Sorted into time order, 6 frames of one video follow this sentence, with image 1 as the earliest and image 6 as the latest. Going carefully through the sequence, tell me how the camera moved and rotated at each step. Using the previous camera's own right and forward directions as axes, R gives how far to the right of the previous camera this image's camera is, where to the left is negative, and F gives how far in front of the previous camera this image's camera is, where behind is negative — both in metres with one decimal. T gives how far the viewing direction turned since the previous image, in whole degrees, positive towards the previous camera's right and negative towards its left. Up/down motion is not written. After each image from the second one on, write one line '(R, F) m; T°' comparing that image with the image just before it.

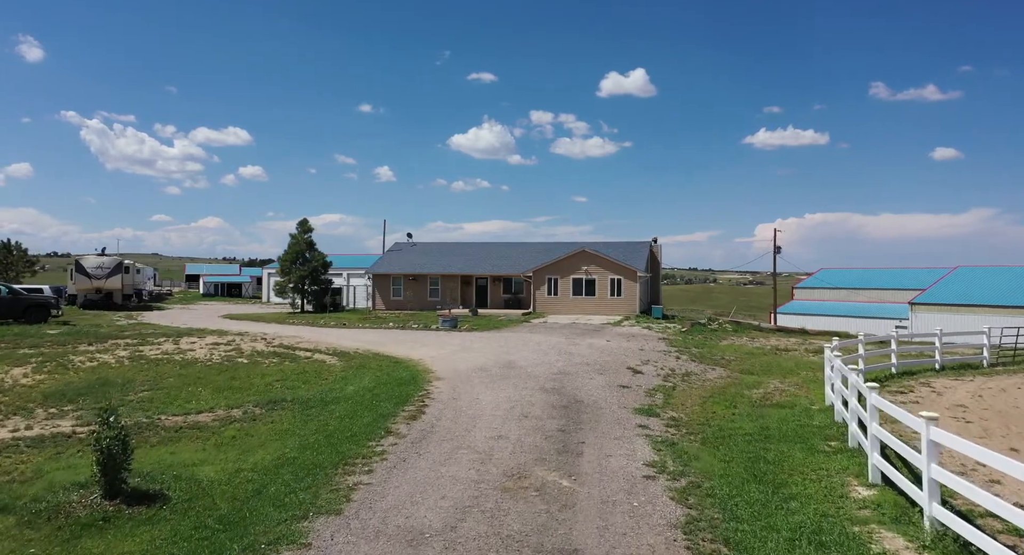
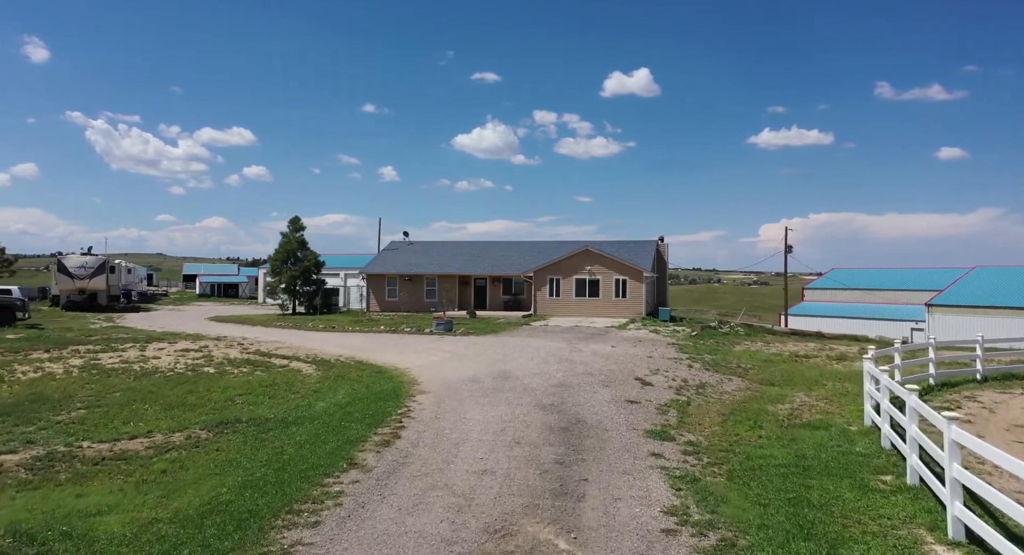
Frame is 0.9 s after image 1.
(+0.2, +1.6) m; 0°
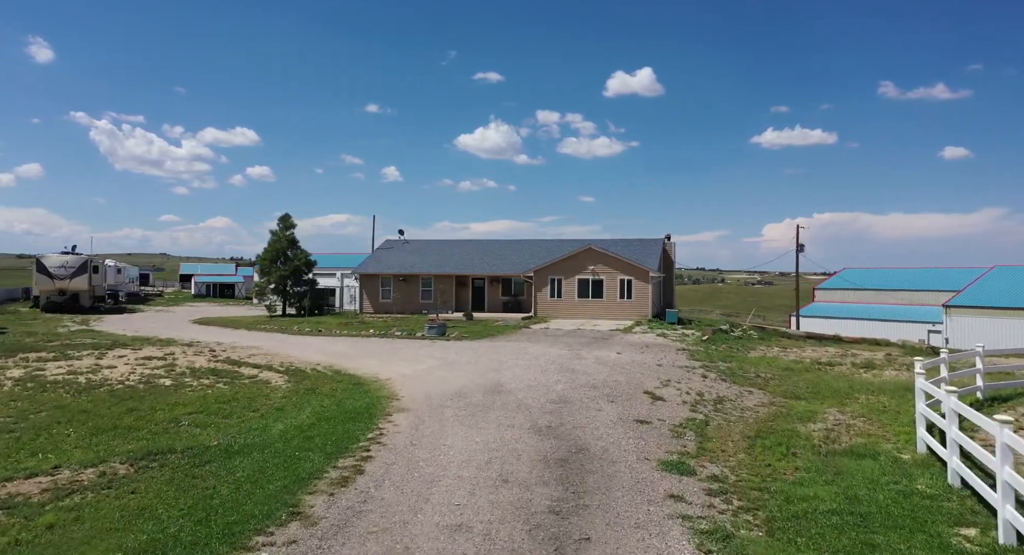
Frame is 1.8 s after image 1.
(+0.2, +1.7) m; 0°
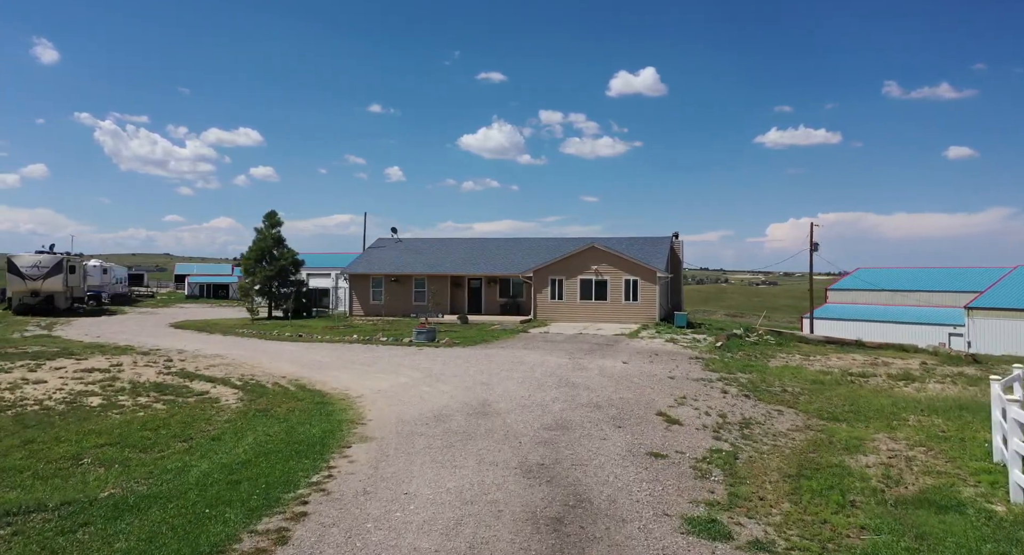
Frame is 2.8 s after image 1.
(+0.2, +2.0) m; 0°
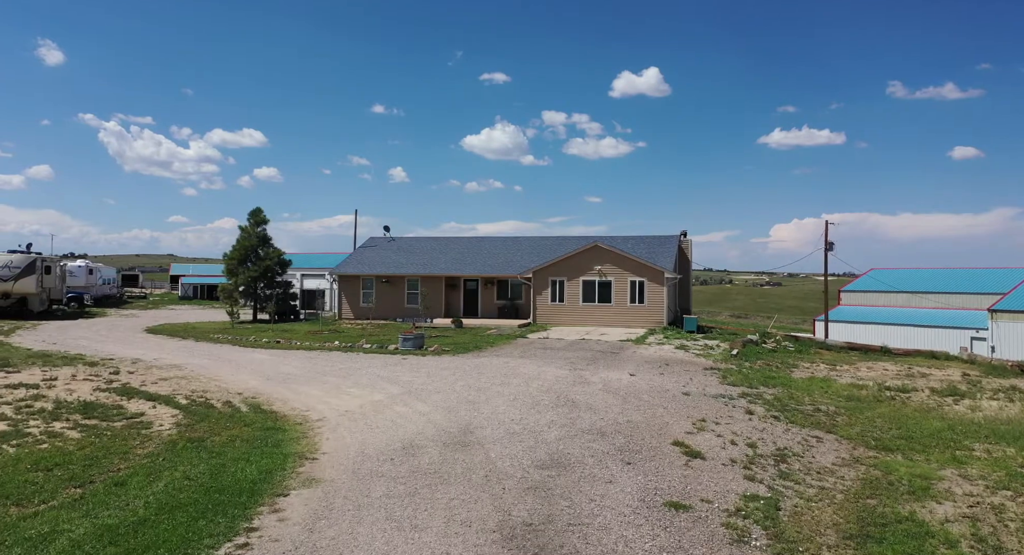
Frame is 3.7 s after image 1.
(+0.2, +1.9) m; 0°
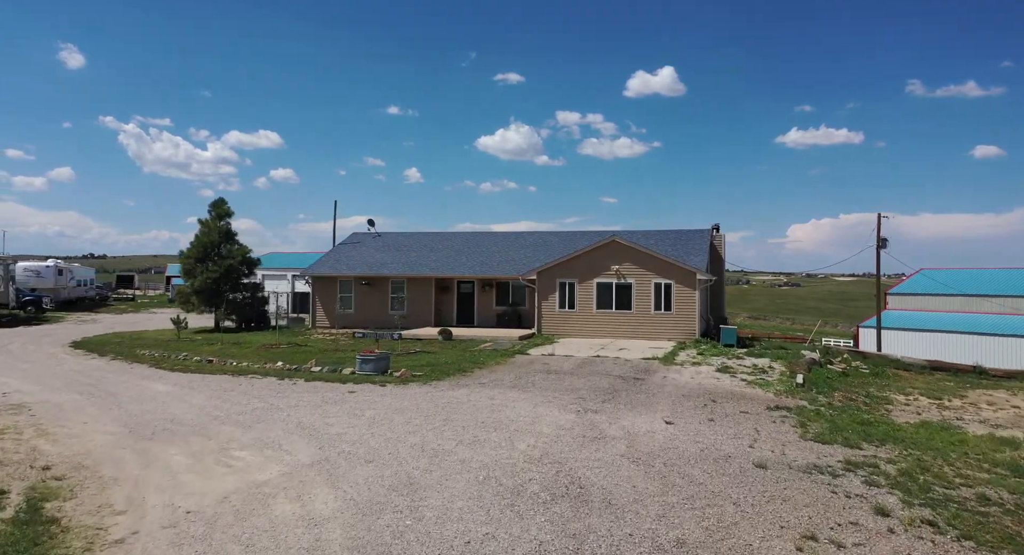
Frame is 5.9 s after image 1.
(+0.5, +4.7) m; -1°
